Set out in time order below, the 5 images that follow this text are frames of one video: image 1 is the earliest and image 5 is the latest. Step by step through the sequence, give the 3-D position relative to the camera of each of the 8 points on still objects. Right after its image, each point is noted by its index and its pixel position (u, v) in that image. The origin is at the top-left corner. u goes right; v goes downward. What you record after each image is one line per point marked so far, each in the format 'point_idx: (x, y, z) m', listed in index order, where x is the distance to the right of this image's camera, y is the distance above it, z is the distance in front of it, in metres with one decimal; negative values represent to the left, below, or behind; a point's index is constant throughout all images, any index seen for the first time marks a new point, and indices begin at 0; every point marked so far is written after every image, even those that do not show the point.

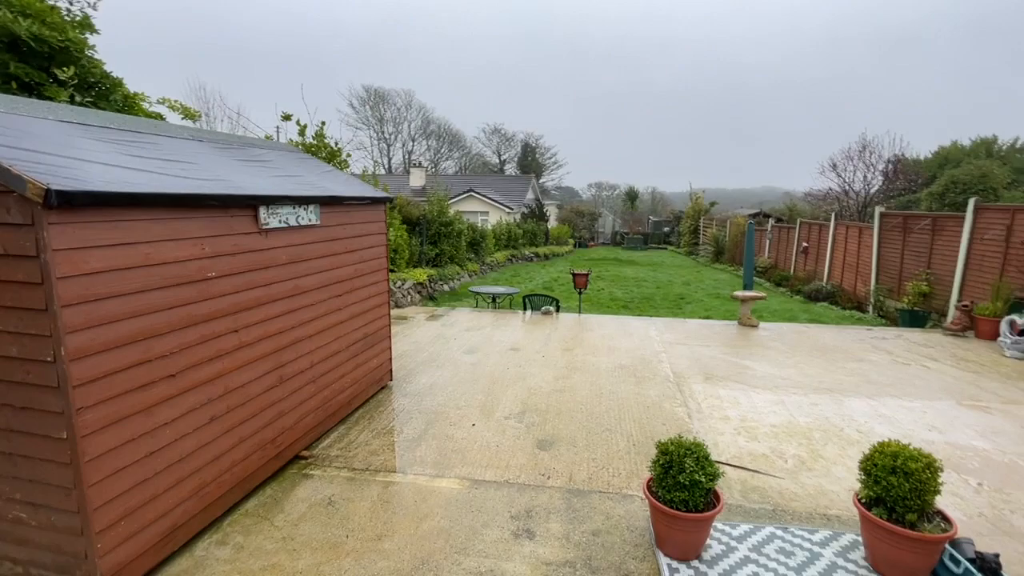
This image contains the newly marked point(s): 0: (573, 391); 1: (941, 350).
0: (+0.5, -0.9, +4.2) m
1: (+5.1, -0.7, +5.6) m
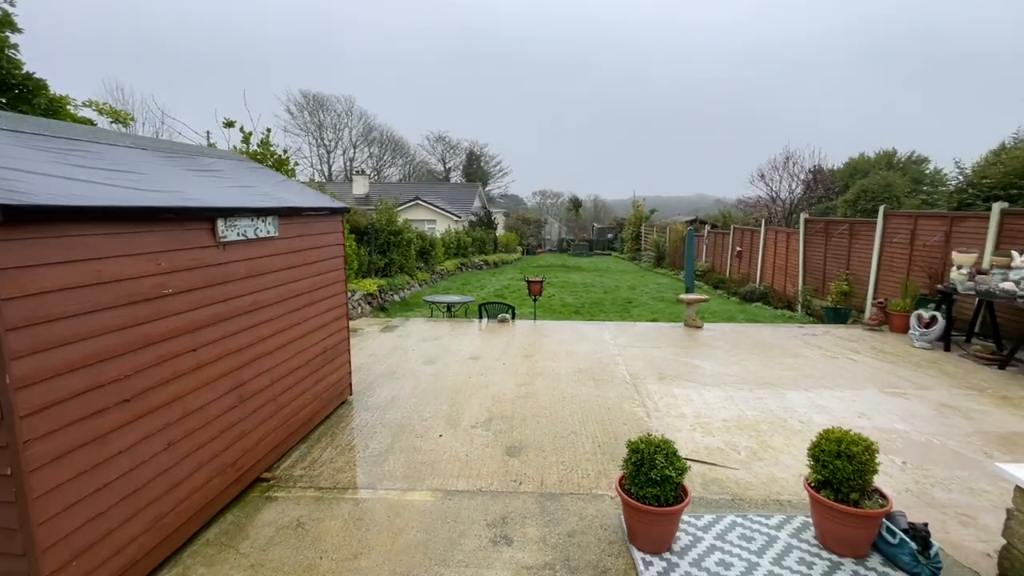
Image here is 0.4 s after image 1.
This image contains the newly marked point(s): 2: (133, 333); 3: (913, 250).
0: (+0.2, -1.0, +4.3) m
1: (+4.5, -0.7, +6.2) m
2: (-1.6, -0.2, +2.0) m
3: (+6.2, +0.6, +7.4) m
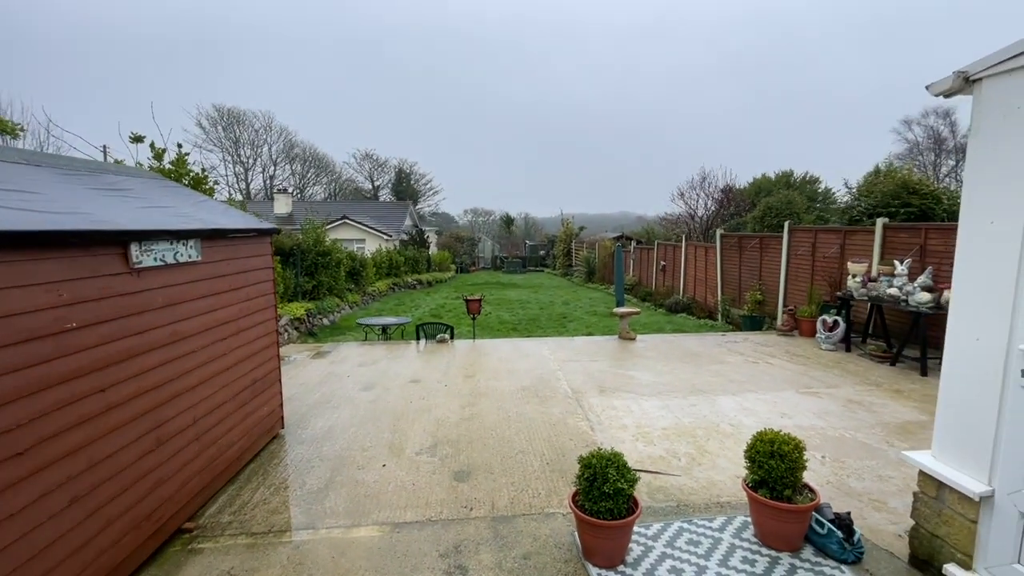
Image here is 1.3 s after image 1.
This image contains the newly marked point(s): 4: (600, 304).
0: (-0.3, -1.1, +4.2) m
1: (+3.7, -0.8, +6.7) m
2: (-1.8, -0.3, +1.8) m
3: (+5.1, +0.5, +8.2) m
4: (+2.6, -0.5, +14.2) m
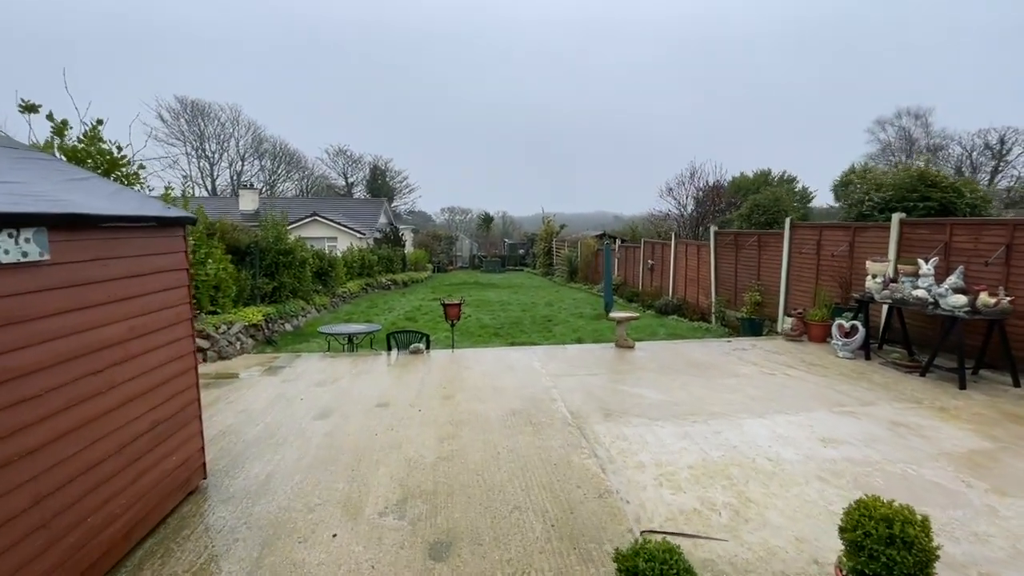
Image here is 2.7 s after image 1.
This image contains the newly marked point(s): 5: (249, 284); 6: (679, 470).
0: (-0.3, -1.2, +3.4) m
1: (+3.5, -0.9, +6.1) m
2: (-1.8, -0.4, +0.9) m
3: (+4.9, +0.4, +7.6) m
4: (+2.0, -0.5, +13.5) m
5: (-5.1, +0.1, +9.3) m
6: (+1.1, -1.2, +3.2) m
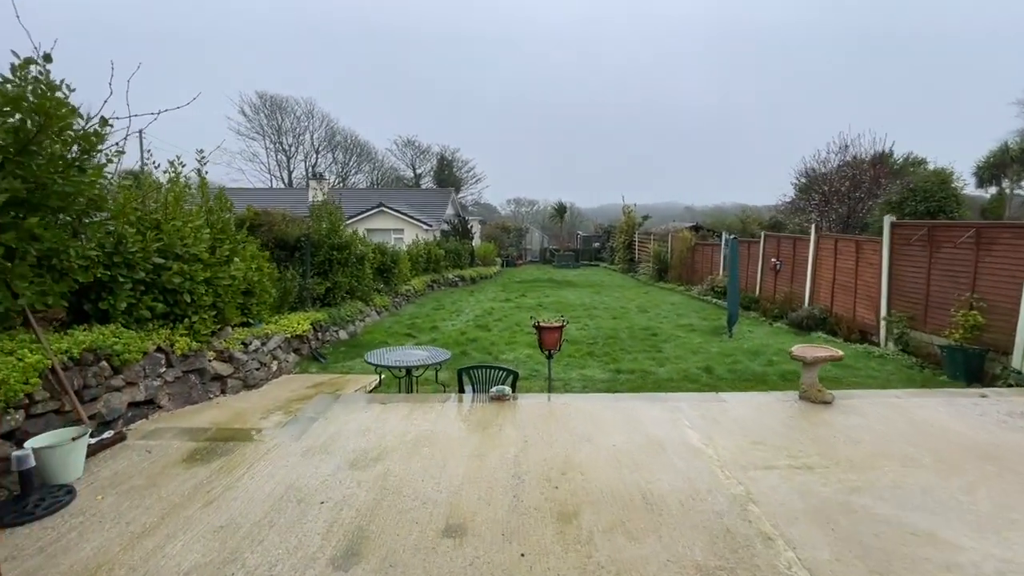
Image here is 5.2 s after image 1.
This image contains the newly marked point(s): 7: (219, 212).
0: (+0.4, -1.4, +1.4) m
1: (+4.6, -1.1, +3.6) m
2: (-1.3, -0.6, -0.9) m
3: (+6.1, +0.2, +4.8) m
4: (+4.1, -0.6, +11.1) m
5: (-3.5, +0.1, +7.8) m
6: (+1.8, -1.5, +1.0) m
7: (-3.3, +0.9, +5.5) m
